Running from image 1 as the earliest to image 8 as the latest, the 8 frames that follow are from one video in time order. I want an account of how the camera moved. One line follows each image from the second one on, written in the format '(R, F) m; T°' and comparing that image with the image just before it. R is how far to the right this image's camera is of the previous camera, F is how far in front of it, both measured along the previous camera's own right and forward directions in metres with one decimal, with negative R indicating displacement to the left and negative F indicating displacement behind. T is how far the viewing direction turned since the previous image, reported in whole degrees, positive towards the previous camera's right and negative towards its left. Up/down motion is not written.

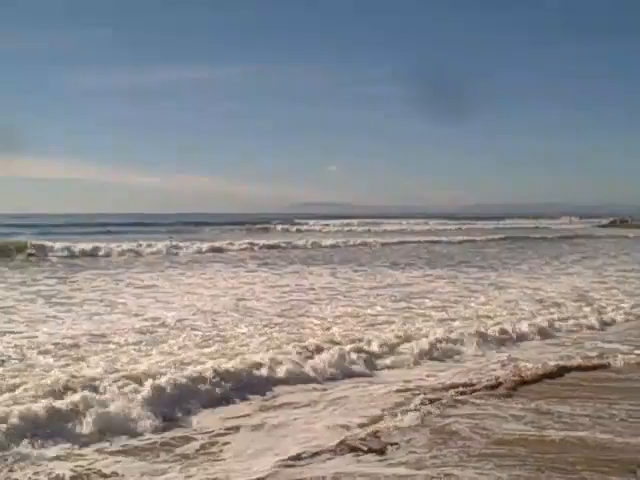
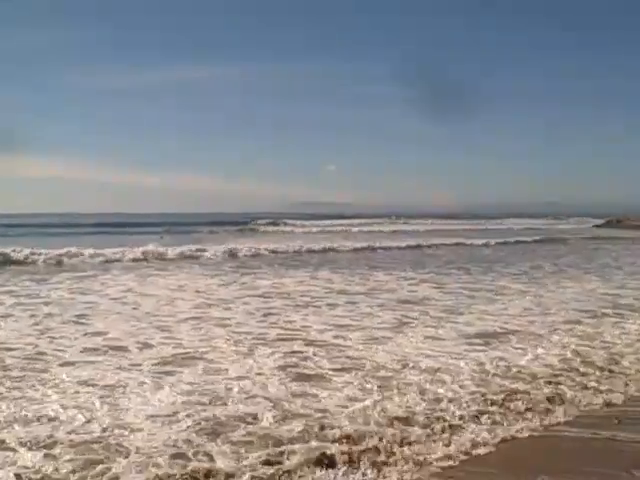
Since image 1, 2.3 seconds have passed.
(+0.2, +0.4) m; 0°
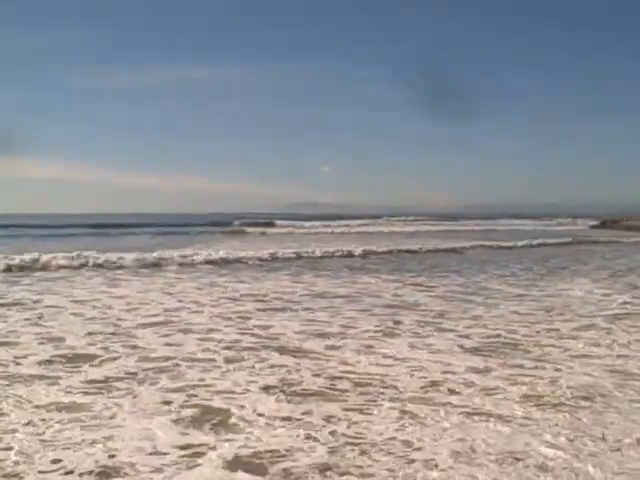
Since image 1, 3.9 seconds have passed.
(+0.4, +0.4) m; 0°
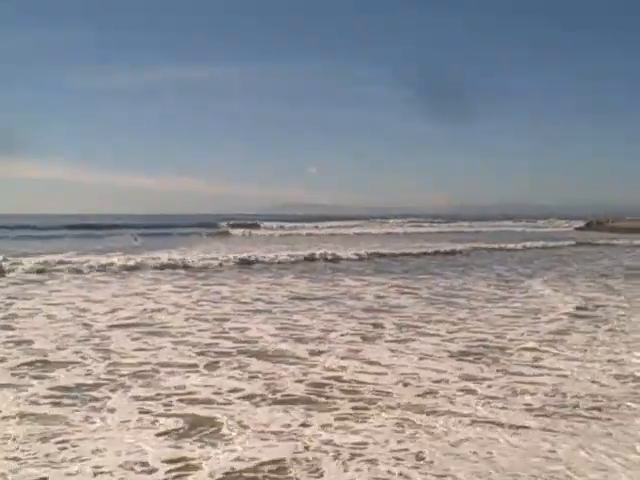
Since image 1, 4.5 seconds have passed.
(+0.1, +0.2) m; +1°
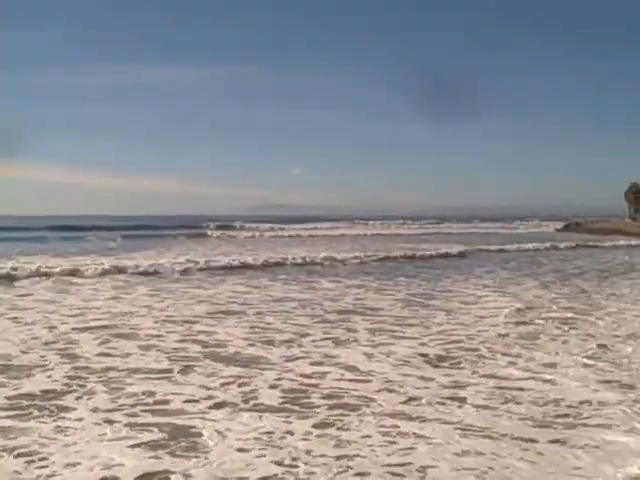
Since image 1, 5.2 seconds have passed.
(+0.1, +0.3) m; +2°
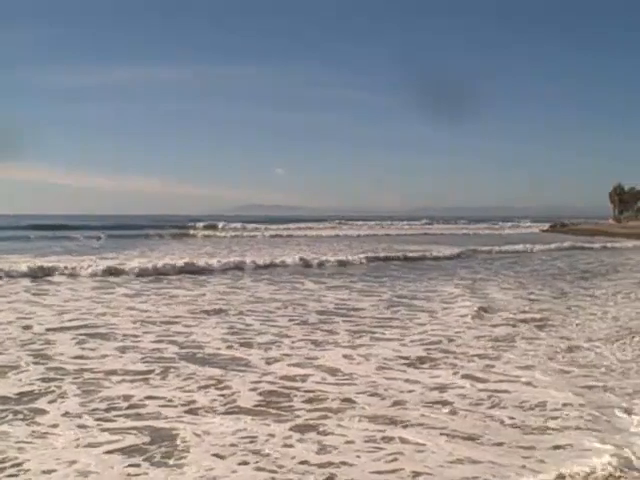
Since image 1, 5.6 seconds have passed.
(+0.1, +0.1) m; +1°
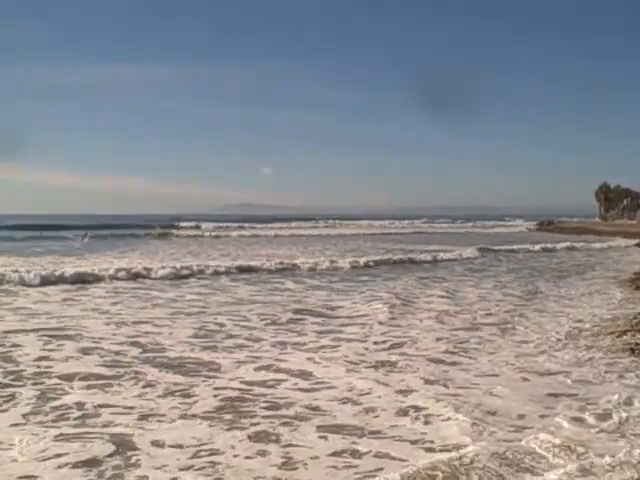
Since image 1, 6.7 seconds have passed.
(+0.2, +0.2) m; +1°
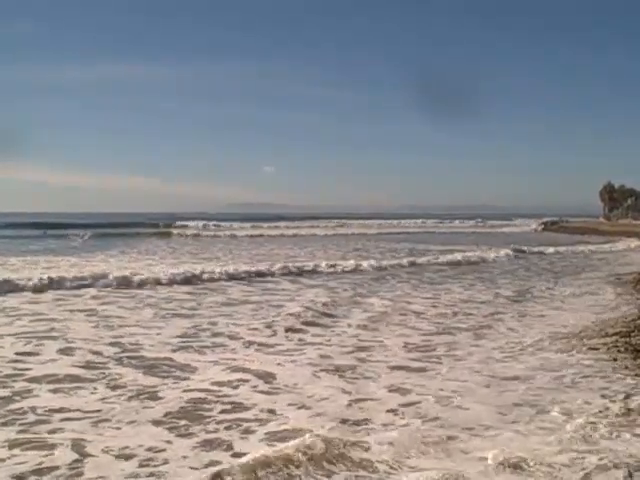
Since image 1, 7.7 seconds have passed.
(+0.1, +0.1) m; 0°
